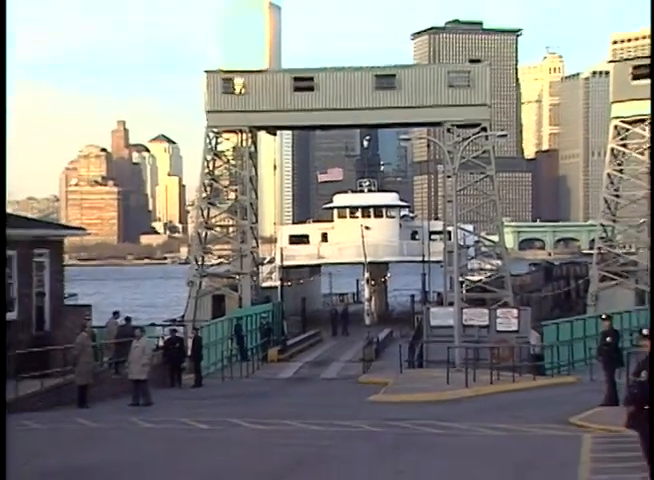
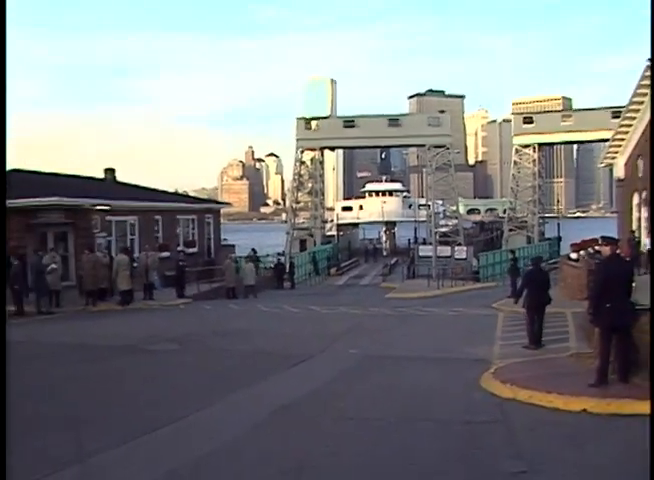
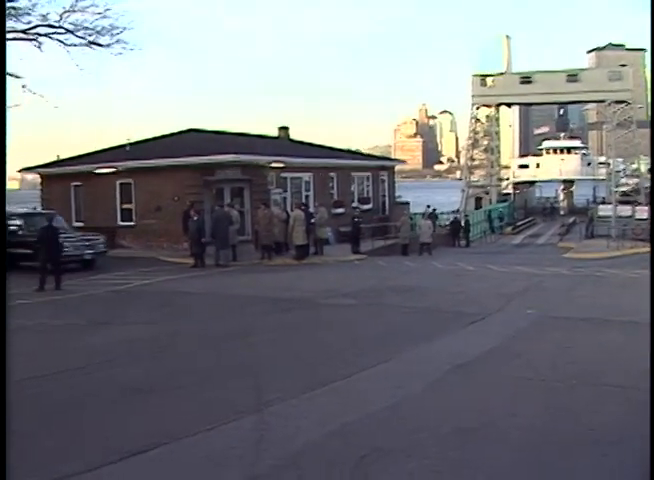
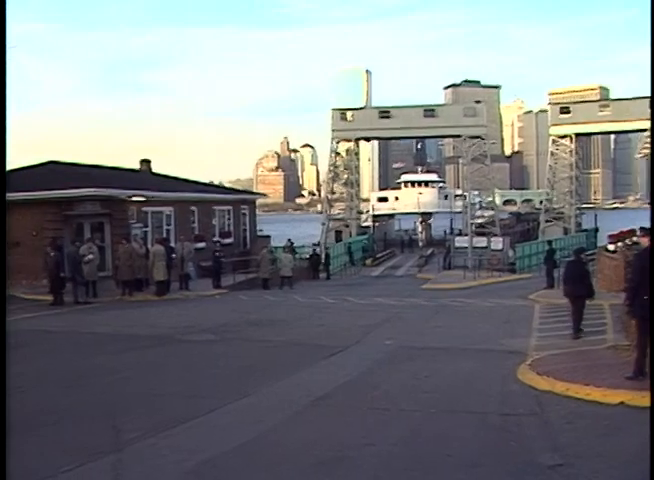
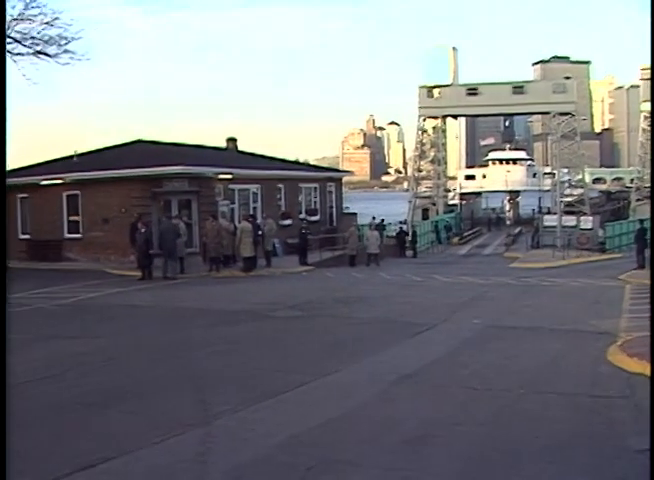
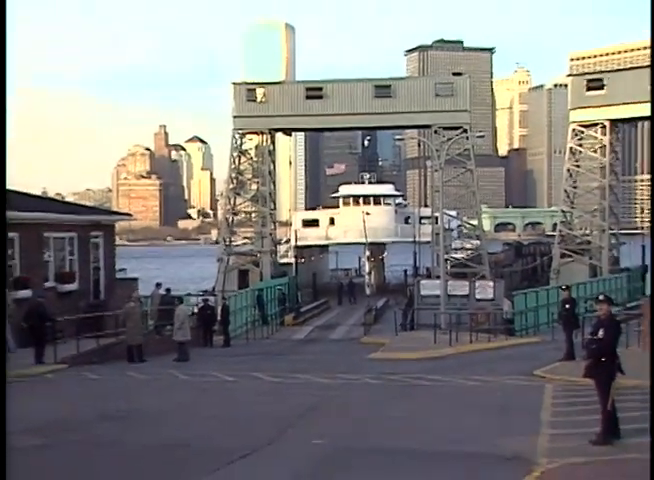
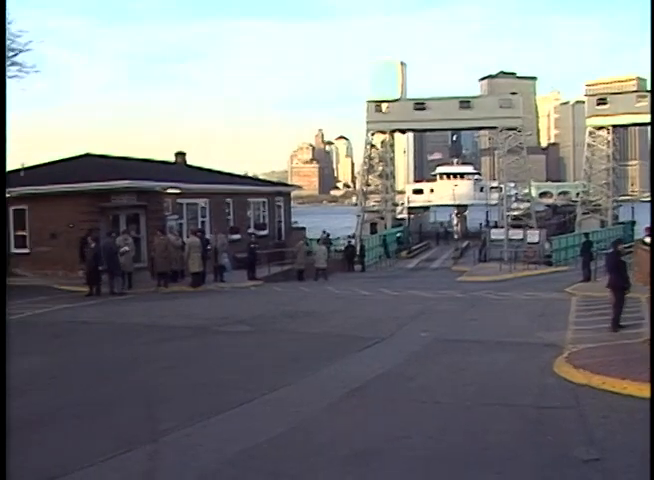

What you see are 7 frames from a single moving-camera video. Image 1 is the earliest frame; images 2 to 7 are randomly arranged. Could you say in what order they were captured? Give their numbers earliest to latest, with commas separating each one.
6, 2, 4, 7, 5, 3
